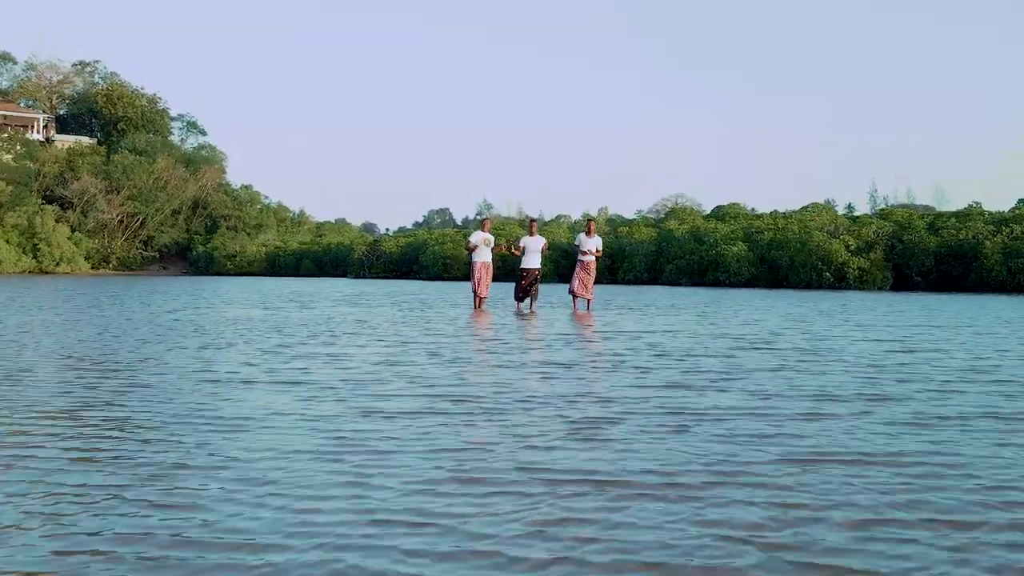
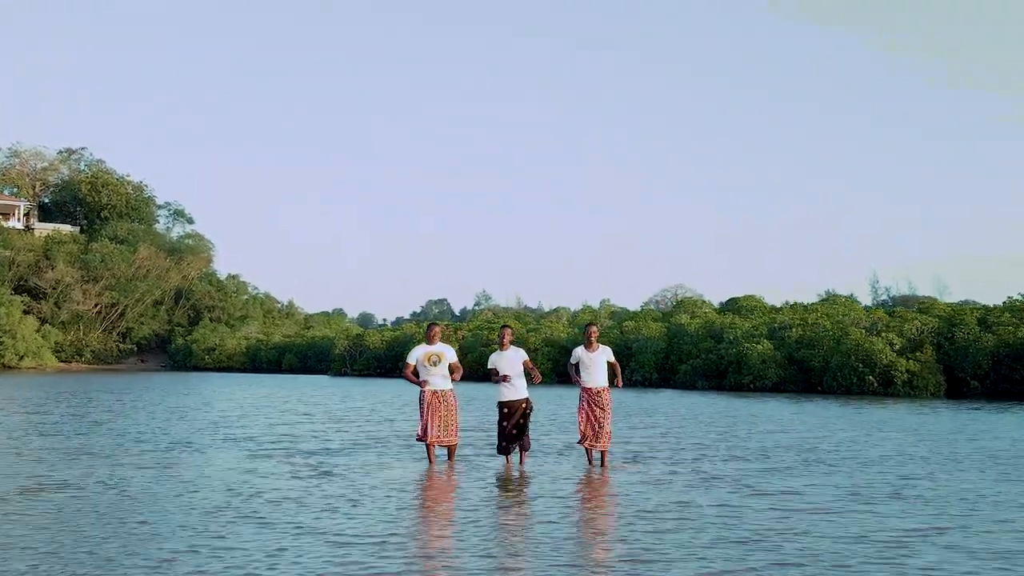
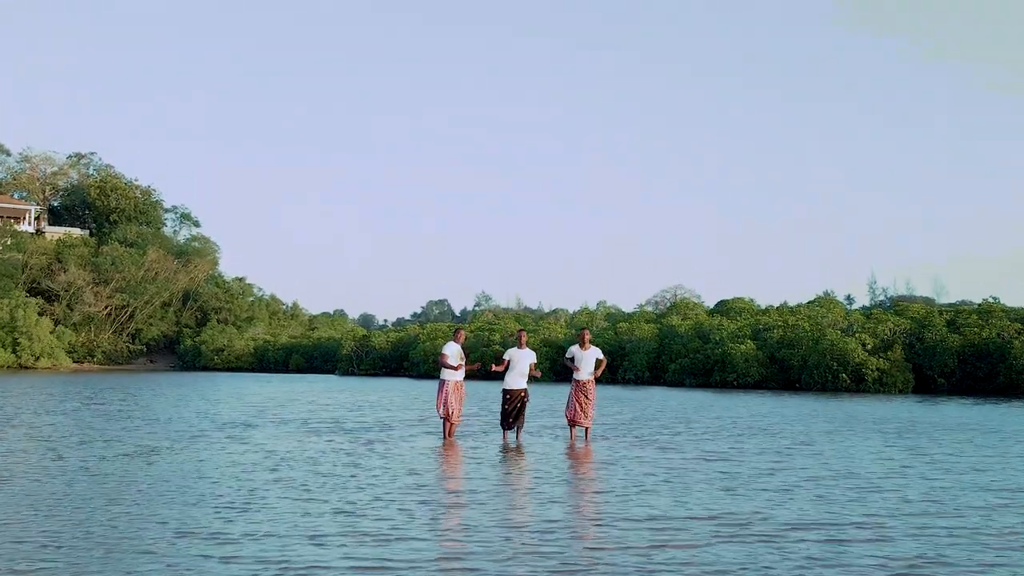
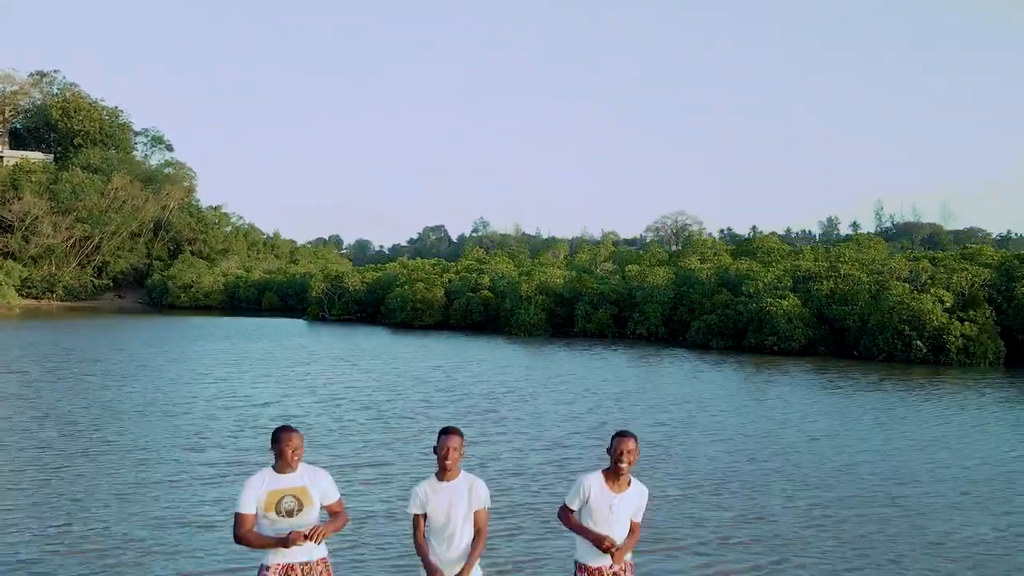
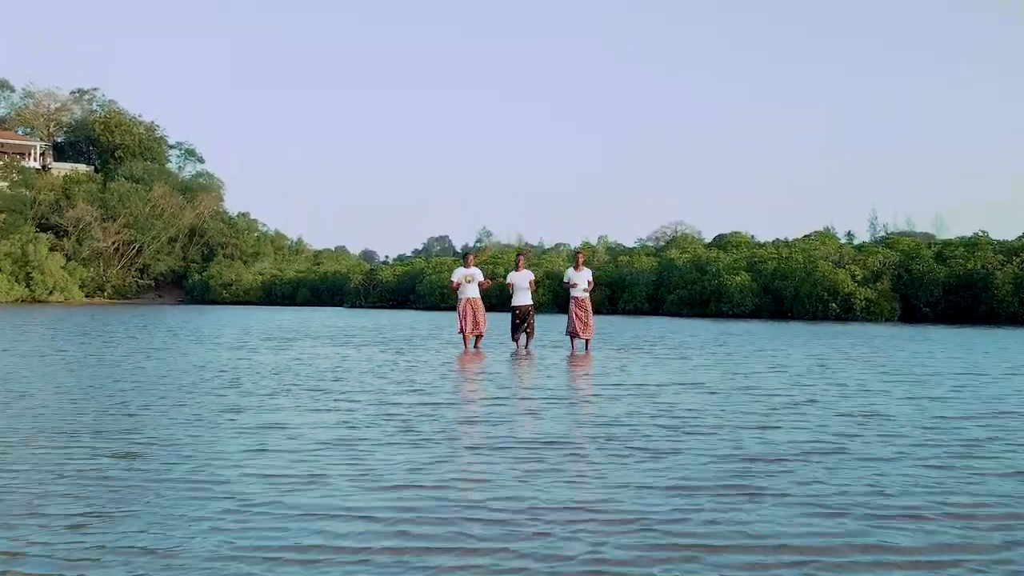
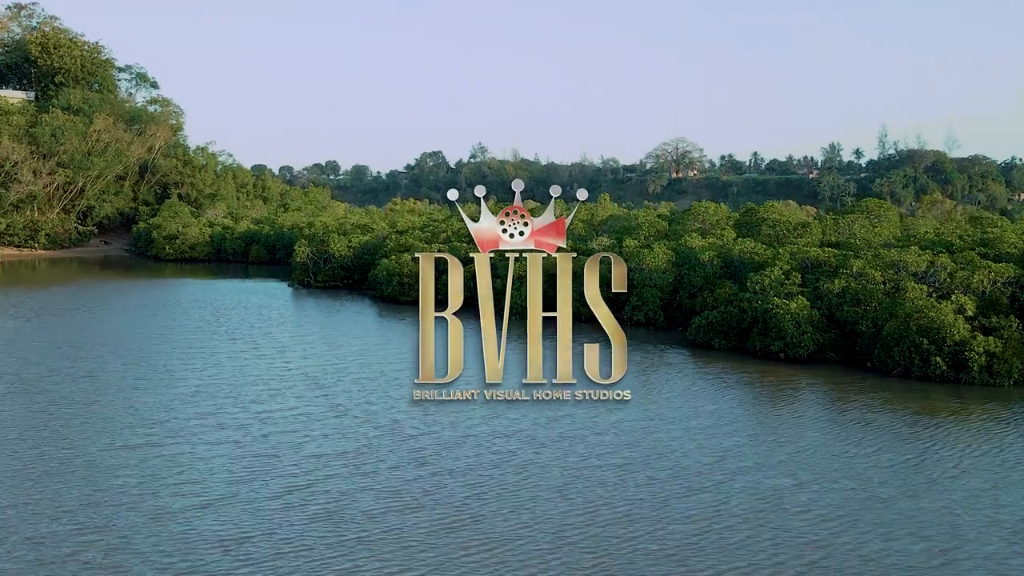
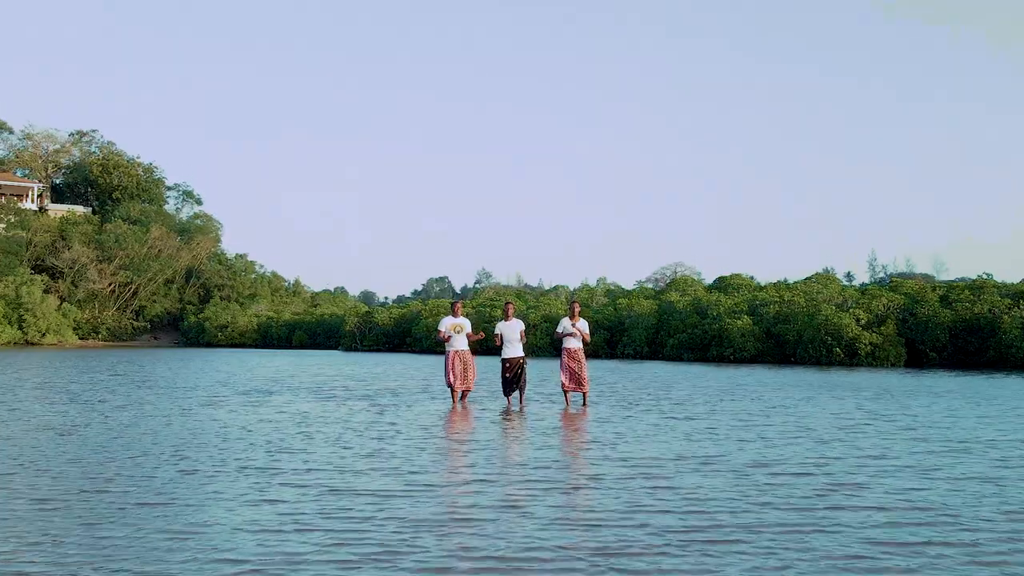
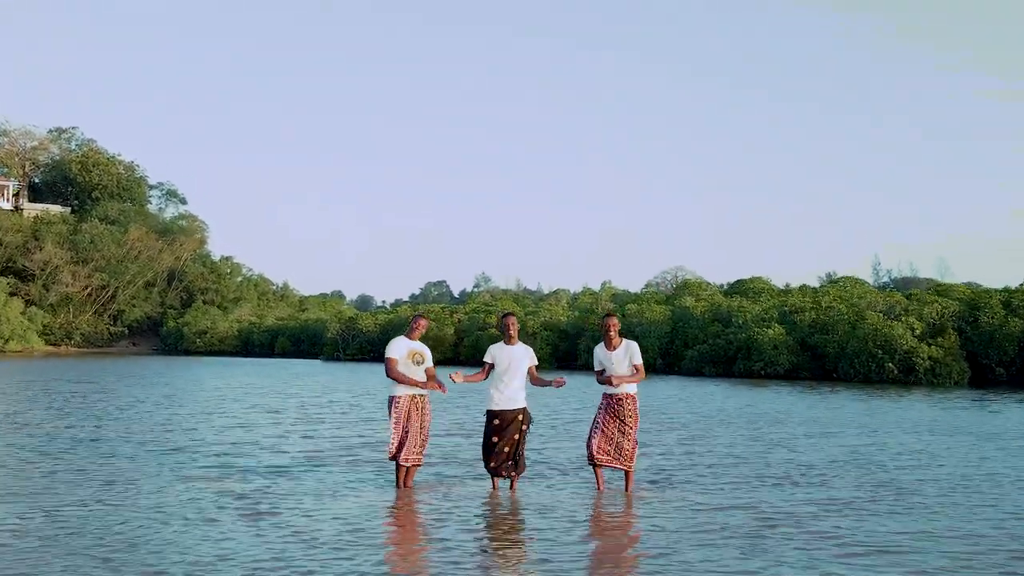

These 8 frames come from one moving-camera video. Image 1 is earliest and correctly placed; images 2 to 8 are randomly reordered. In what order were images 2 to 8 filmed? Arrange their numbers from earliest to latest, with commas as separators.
5, 7, 3, 2, 8, 4, 6
